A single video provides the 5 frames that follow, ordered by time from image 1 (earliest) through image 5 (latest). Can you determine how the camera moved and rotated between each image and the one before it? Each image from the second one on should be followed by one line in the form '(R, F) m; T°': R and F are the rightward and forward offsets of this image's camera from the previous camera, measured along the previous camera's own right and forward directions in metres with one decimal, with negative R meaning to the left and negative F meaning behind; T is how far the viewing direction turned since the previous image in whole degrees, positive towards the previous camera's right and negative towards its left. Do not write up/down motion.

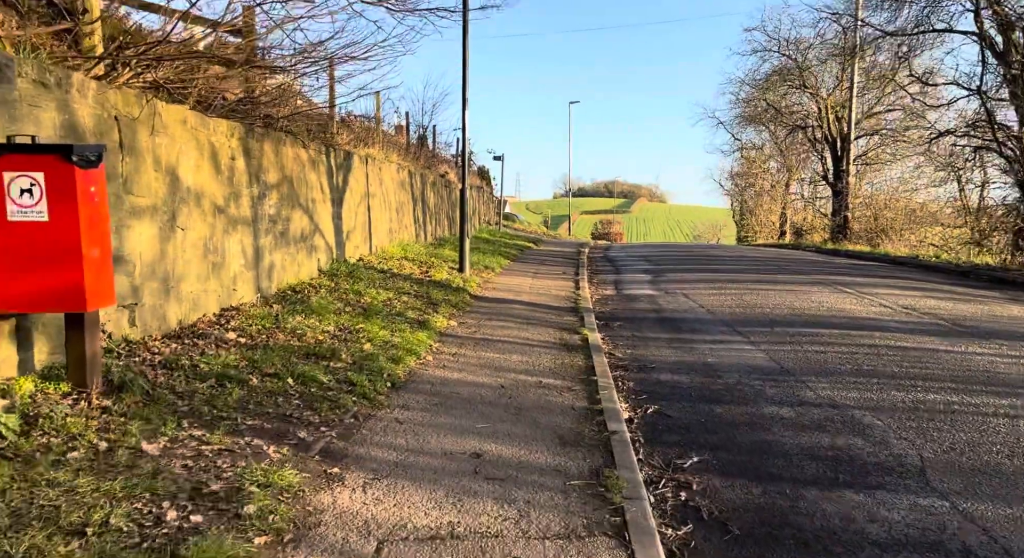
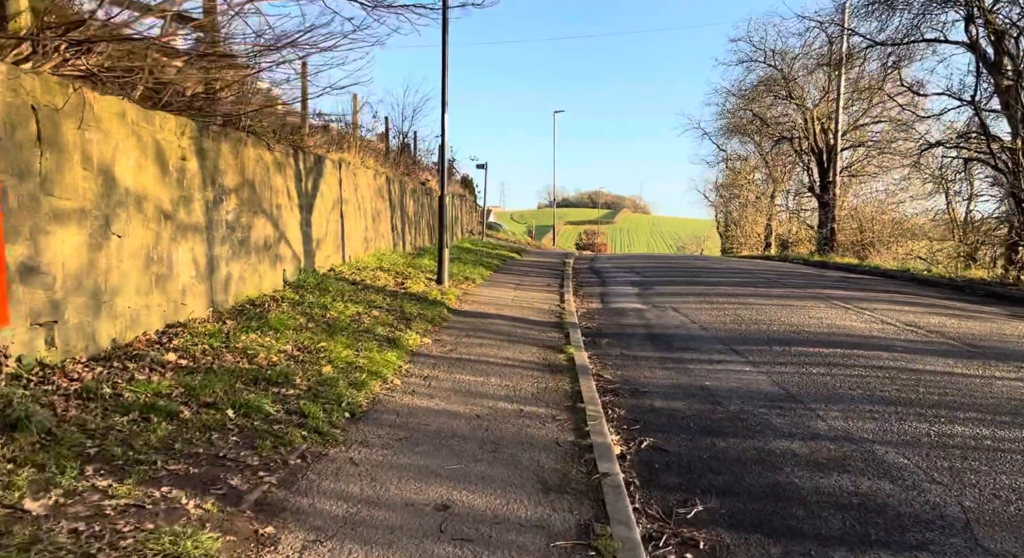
(0.0, +0.5) m; +1°
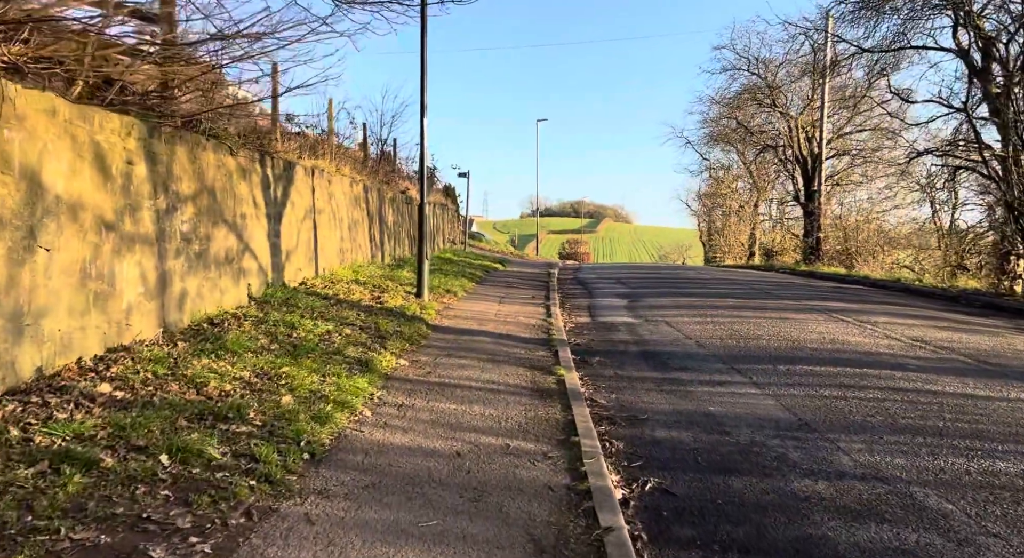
(0.0, +0.5) m; +1°
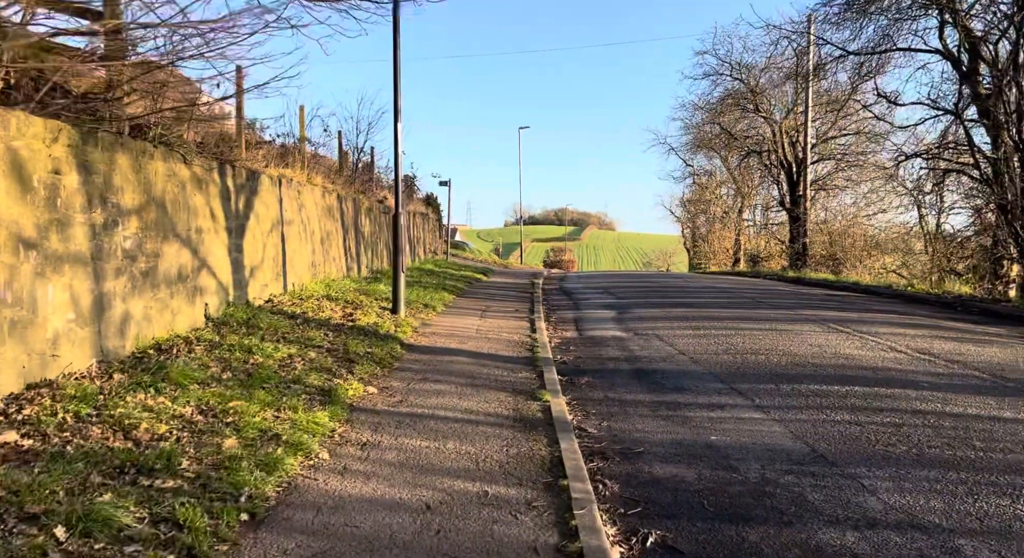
(0.0, +0.5) m; +1°
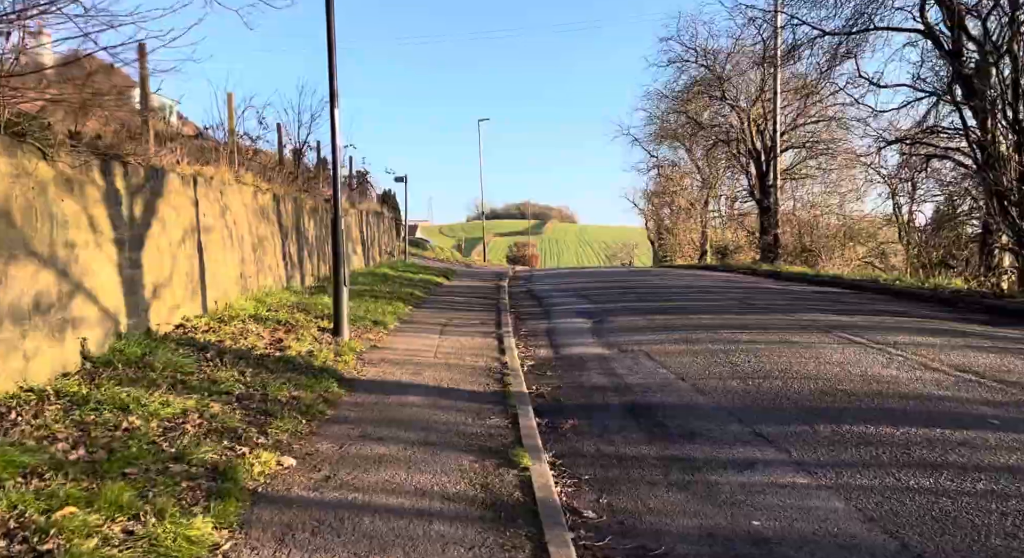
(0.0, +1.2) m; +3°
